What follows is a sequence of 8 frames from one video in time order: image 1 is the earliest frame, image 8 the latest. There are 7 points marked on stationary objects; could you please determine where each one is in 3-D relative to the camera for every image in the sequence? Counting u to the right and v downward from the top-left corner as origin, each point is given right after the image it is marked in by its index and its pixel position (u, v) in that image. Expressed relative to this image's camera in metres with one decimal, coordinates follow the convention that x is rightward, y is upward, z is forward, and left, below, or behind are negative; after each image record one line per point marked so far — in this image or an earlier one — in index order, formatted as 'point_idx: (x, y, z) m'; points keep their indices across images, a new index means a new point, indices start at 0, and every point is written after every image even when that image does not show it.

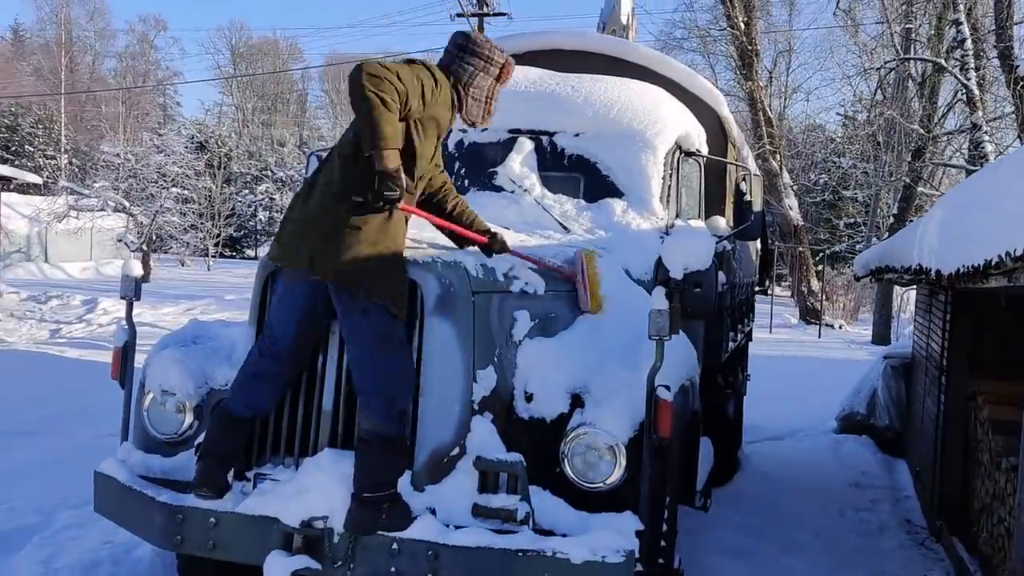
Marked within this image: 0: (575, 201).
0: (+0.3, +0.5, +4.9) m
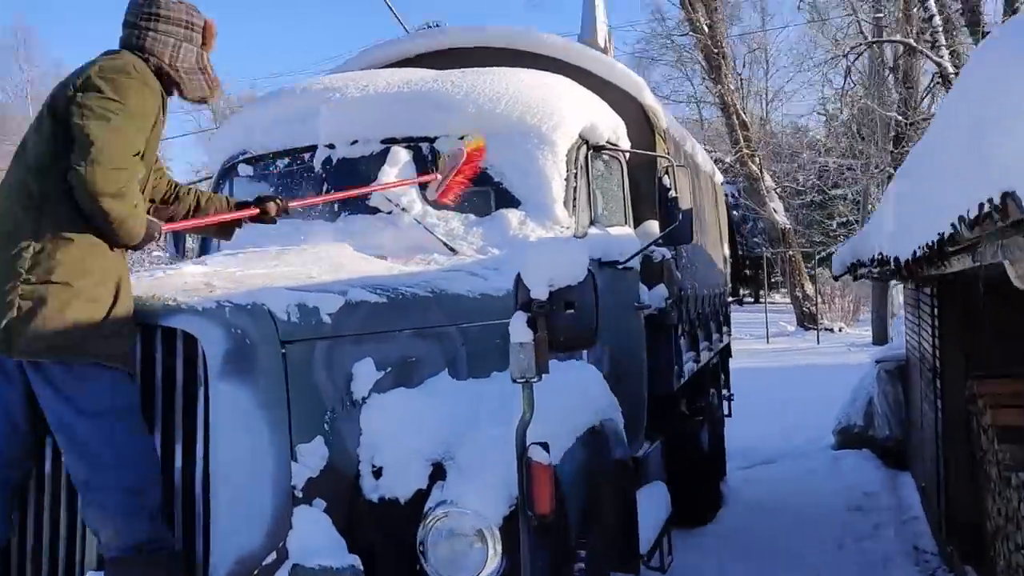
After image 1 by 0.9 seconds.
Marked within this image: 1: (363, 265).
0: (-0.2, +0.3, +4.0) m
1: (-0.6, +0.1, +3.6) m
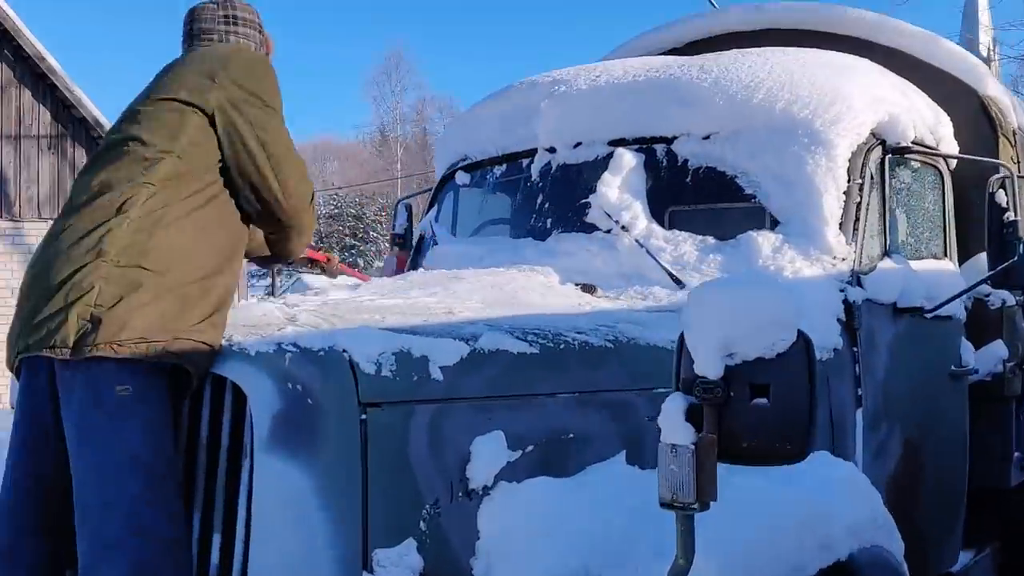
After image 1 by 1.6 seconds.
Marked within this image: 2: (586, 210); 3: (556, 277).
0: (+0.6, +0.2, +3.1) m
1: (+0.1, 0.0, +2.8) m
2: (+0.3, +0.3, +3.3) m
3: (+0.1, 0.0, +3.1) m
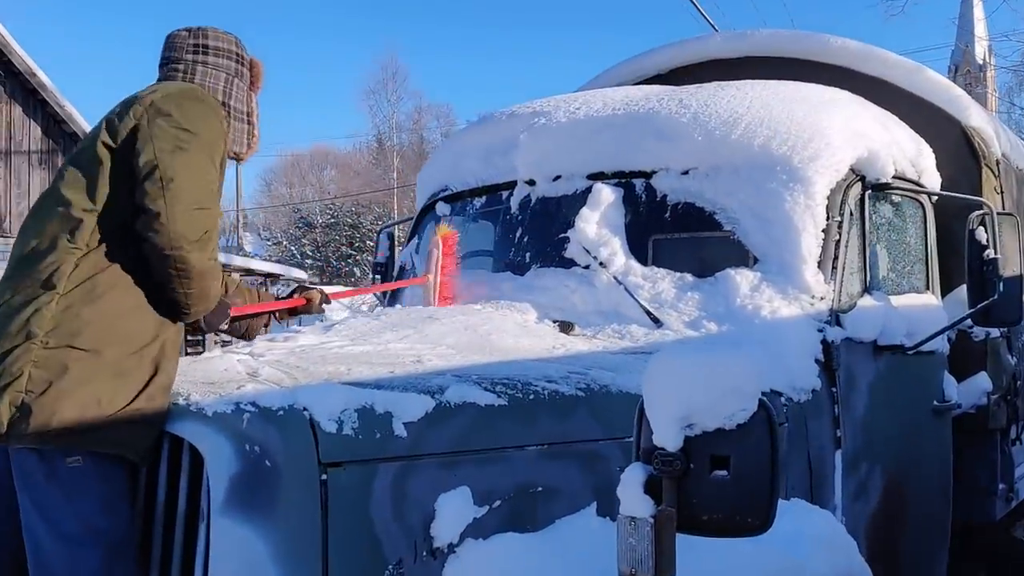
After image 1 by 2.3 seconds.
0: (+0.5, 0.0, +3.1) m
1: (0.0, -0.1, +2.7) m
2: (+0.2, +0.2, +3.3) m
3: (+0.1, -0.1, +3.1) m
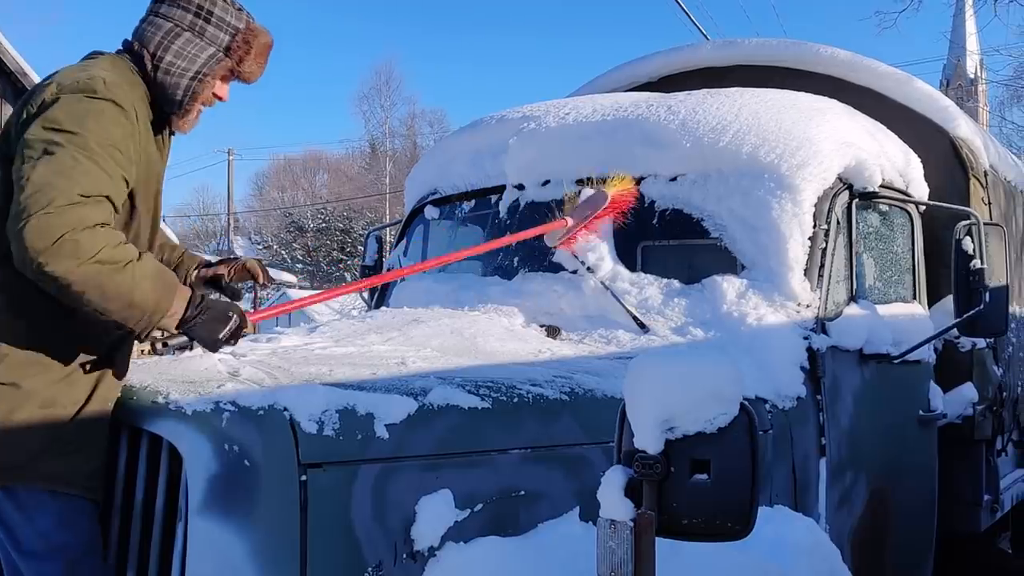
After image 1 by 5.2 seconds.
0: (+0.5, 0.0, +3.1) m
1: (0.0, -0.2, +2.7) m
2: (+0.1, +0.1, +3.3) m
3: (0.0, -0.1, +3.1) m
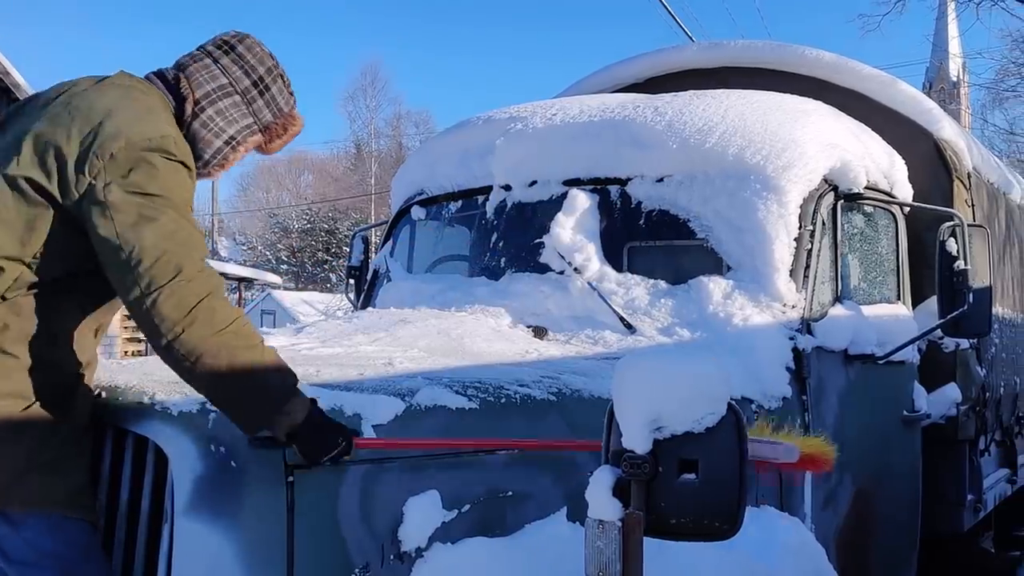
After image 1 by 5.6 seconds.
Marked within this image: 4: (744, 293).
0: (+0.5, 0.0, +3.1) m
1: (-0.1, -0.2, +2.7) m
2: (+0.1, +0.1, +3.3) m
3: (0.0, -0.1, +3.1) m
4: (+0.7, 0.0, +2.9) m
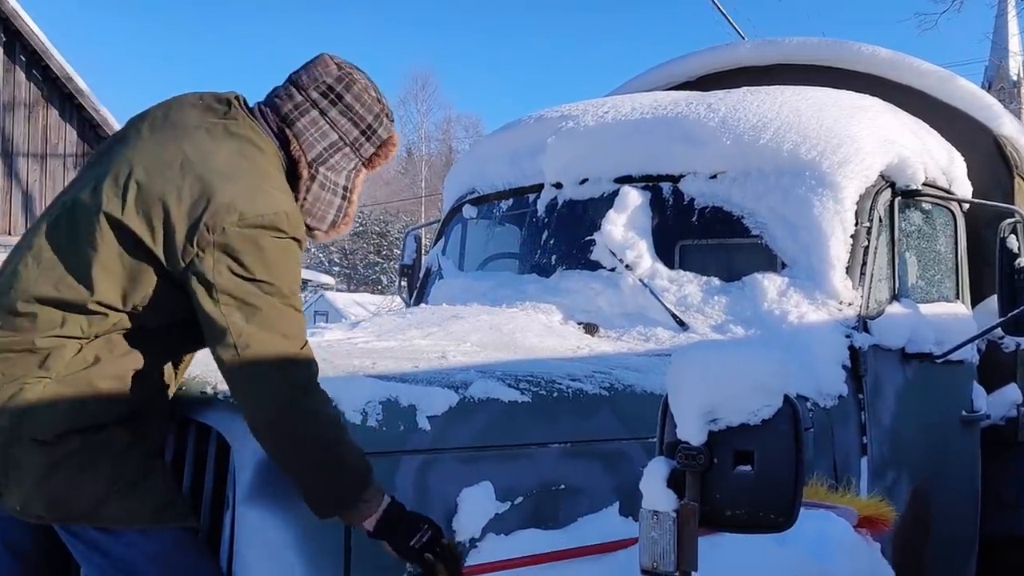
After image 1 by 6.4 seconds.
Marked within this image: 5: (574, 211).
0: (+0.6, 0.0, +3.1) m
1: (+0.1, -0.1, +2.7) m
2: (+0.3, +0.1, +3.3) m
3: (+0.2, -0.1, +3.1) m
4: (+0.9, 0.0, +2.9) m
5: (+0.2, +0.3, +3.4) m
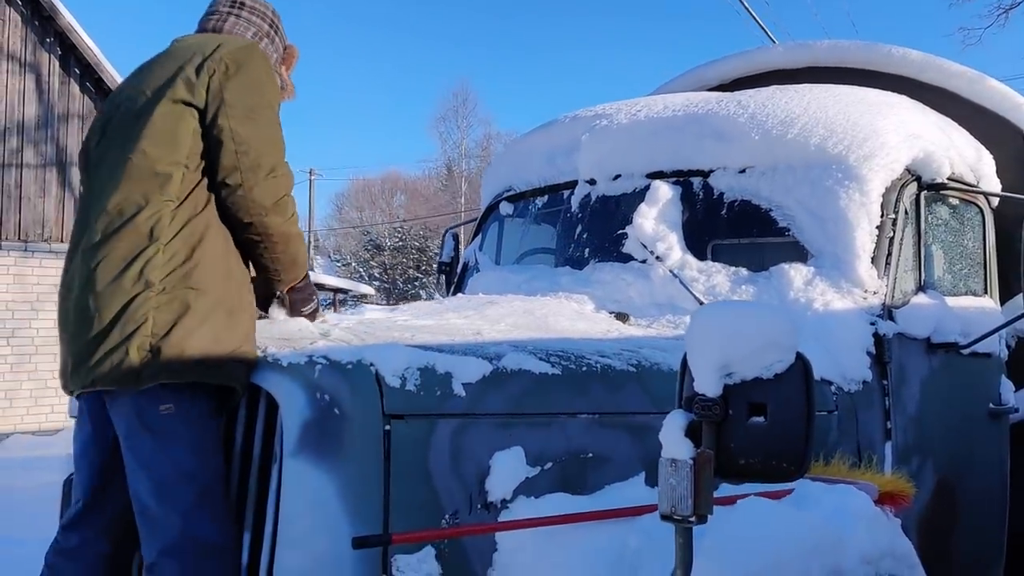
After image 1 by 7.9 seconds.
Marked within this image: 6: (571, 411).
0: (+0.7, +0.1, +3.1) m
1: (+0.2, -0.1, +2.8) m
2: (+0.4, +0.2, +3.4) m
3: (+0.3, -0.1, +3.2) m
4: (+1.0, 0.0, +2.9) m
5: (+0.4, +0.3, +3.5) m
6: (+0.1, -0.3, +2.2) m
